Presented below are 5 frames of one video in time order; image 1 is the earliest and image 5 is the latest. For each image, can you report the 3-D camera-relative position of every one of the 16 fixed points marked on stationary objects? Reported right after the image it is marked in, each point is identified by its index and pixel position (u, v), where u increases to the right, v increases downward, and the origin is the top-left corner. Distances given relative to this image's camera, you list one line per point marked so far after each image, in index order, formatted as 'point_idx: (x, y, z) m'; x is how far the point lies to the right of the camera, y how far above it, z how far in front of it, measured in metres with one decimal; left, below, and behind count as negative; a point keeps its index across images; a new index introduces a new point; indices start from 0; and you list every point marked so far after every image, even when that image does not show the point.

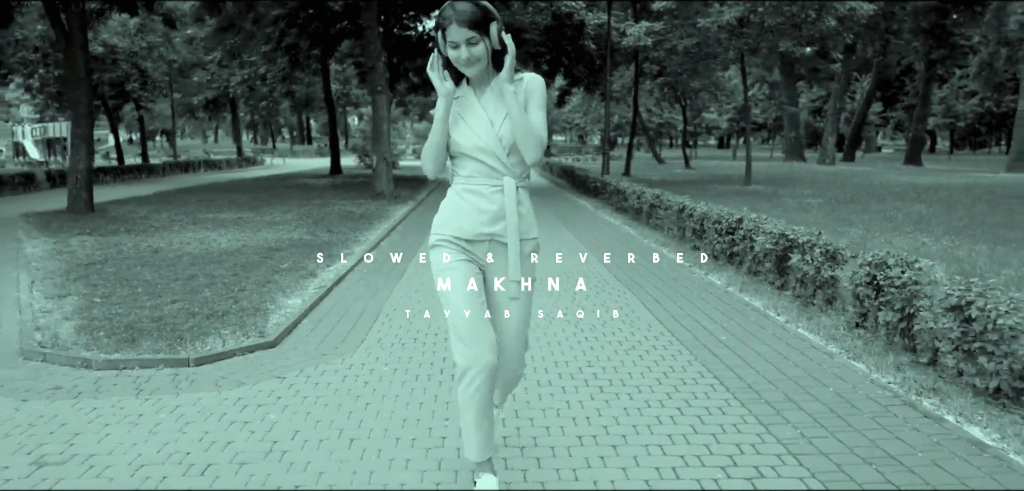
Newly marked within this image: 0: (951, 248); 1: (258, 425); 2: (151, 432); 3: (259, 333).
0: (+5.1, 0.0, +14.0) m
1: (-1.1, -0.8, +5.2) m
2: (-1.5, -0.8, +5.1) m
3: (-1.5, -0.5, +7.3) m
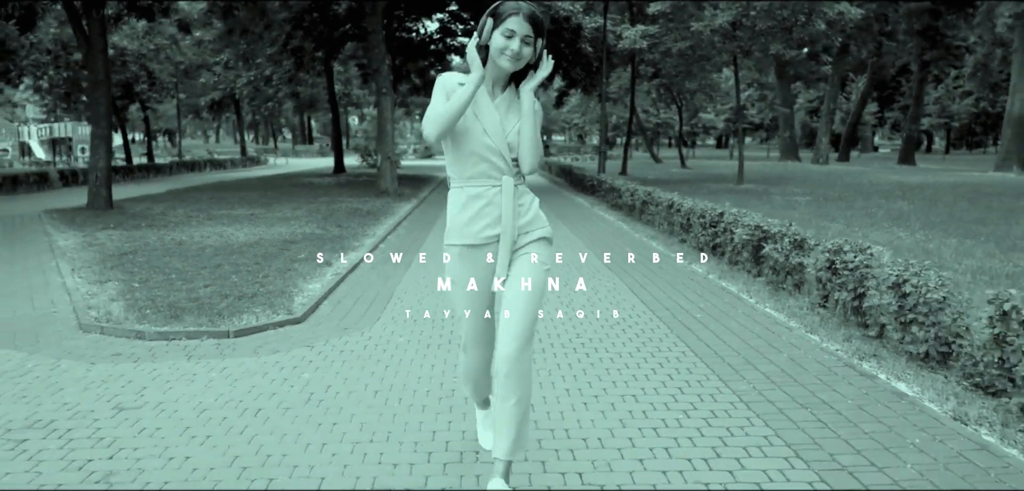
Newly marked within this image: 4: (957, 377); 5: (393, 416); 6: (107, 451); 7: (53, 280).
0: (+5.0, +0.1, +14.9) m
1: (-1.1, -0.7, +6.2) m
2: (-1.5, -0.7, +6.1) m
3: (-1.5, -0.4, +8.3) m
4: (+2.3, -0.7, +6.3) m
5: (-0.5, -0.8, +5.4) m
6: (-1.6, -0.8, +4.8) m
7: (-3.9, -0.3, +10.4) m
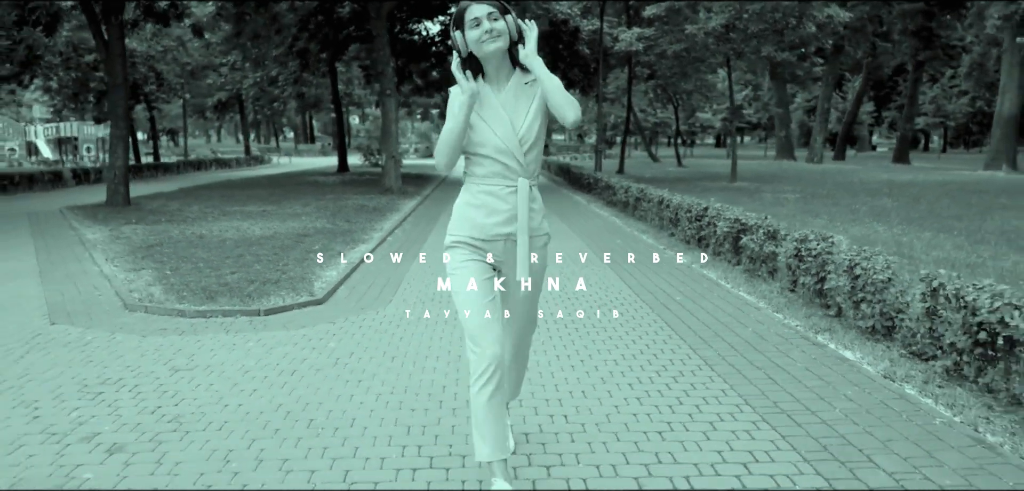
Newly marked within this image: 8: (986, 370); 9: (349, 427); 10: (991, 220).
0: (+5.0, +0.1, +15.9) m
1: (-1.1, -0.6, +7.1) m
2: (-1.5, -0.6, +7.0) m
3: (-1.5, -0.4, +9.2) m
4: (+2.3, -0.6, +7.3) m
5: (-0.5, -0.7, +6.4) m
6: (-1.6, -0.7, +5.7) m
7: (-3.9, -0.2, +11.4) m
8: (+2.3, -0.6, +6.0) m
9: (-0.7, -0.8, +5.3) m
10: (+7.4, +0.4, +18.7) m
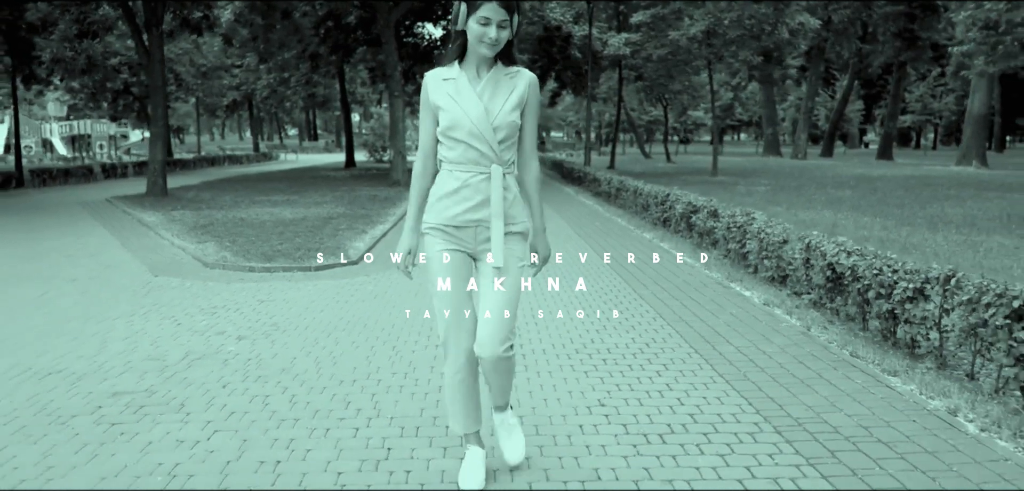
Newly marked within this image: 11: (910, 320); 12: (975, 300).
0: (+5.0, +0.4, +18.5) m
1: (-1.2, -0.4, +9.7) m
2: (-1.6, -0.4, +9.6) m
3: (-1.6, -0.1, +11.8) m
4: (+2.2, -0.4, +9.8) m
5: (-0.6, -0.4, +8.9) m
6: (-1.7, -0.5, +8.3) m
7: (-4.0, 0.0, +14.0) m
8: (+2.3, -0.4, +8.6) m
9: (-0.8, -0.5, +7.9) m
10: (+7.3, +0.7, +21.3) m
11: (+2.3, -0.4, +6.9) m
12: (+2.3, -0.3, +6.0) m
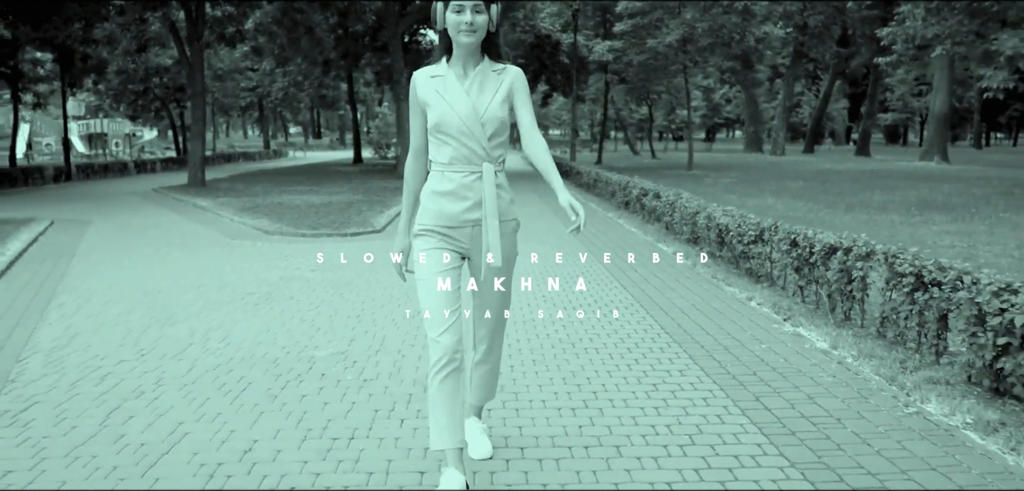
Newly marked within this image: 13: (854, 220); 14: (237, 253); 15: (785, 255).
0: (+4.8, +0.8, +22.1) m
1: (-1.4, 0.0, +13.4) m
2: (-1.8, 0.0, +13.3) m
3: (-1.8, +0.2, +15.4) m
4: (+2.0, 0.0, +13.5) m
5: (-0.8, -0.1, +12.6) m
6: (-1.8, -0.1, +12.0) m
7: (-4.2, +0.4, +17.6) m
8: (+2.1, 0.0, +12.2) m
9: (-1.0, -0.2, +11.5) m
10: (+7.1, +1.0, +25.0) m
11: (+2.1, -0.1, +10.6) m
12: (+2.1, +0.1, +9.7) m
13: (+5.1, +0.4, +18.3) m
14: (-2.9, -0.1, +12.8) m
15: (+2.1, -0.1, +9.7) m
